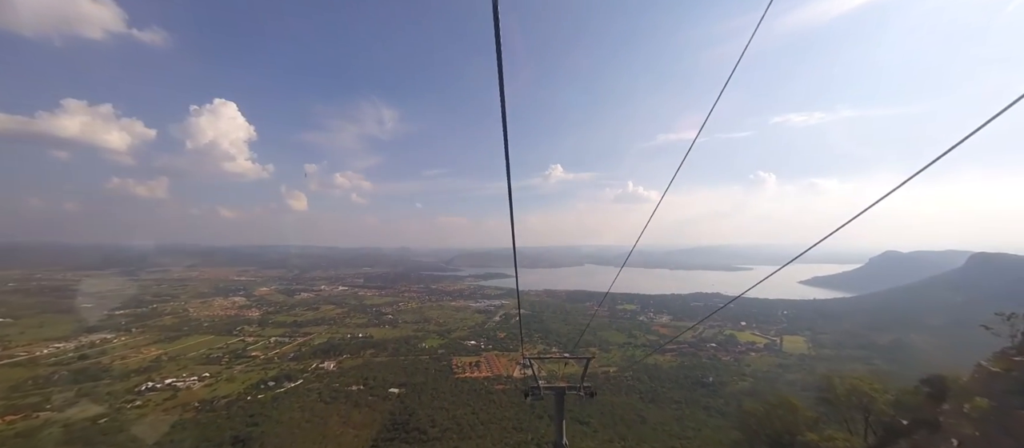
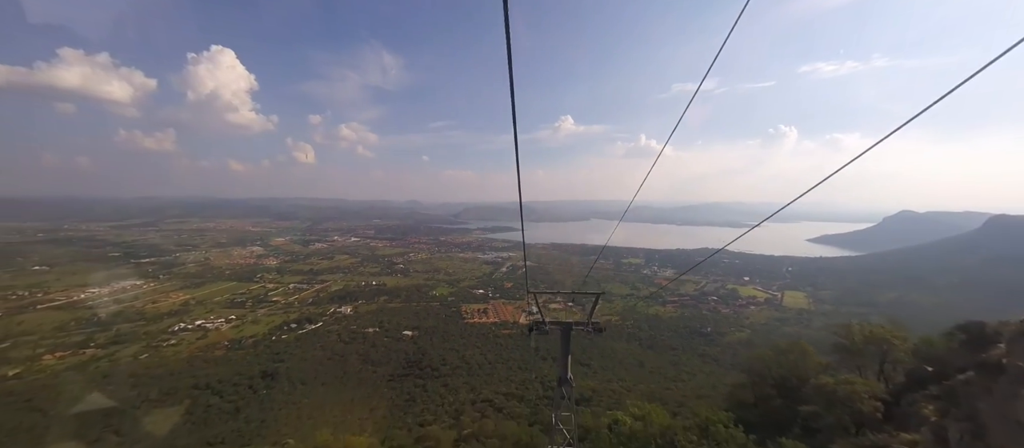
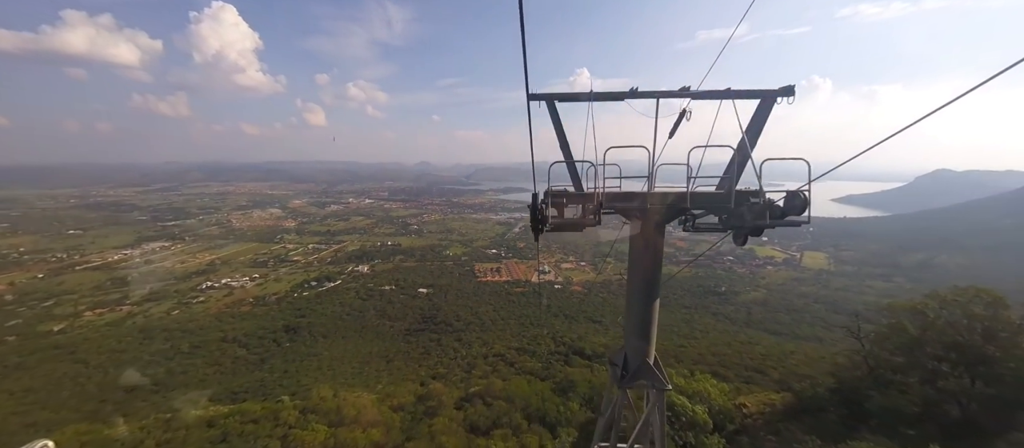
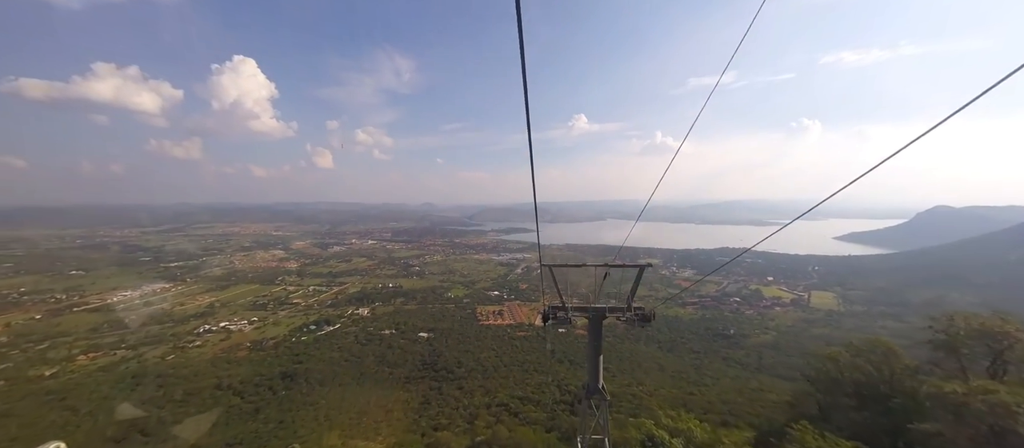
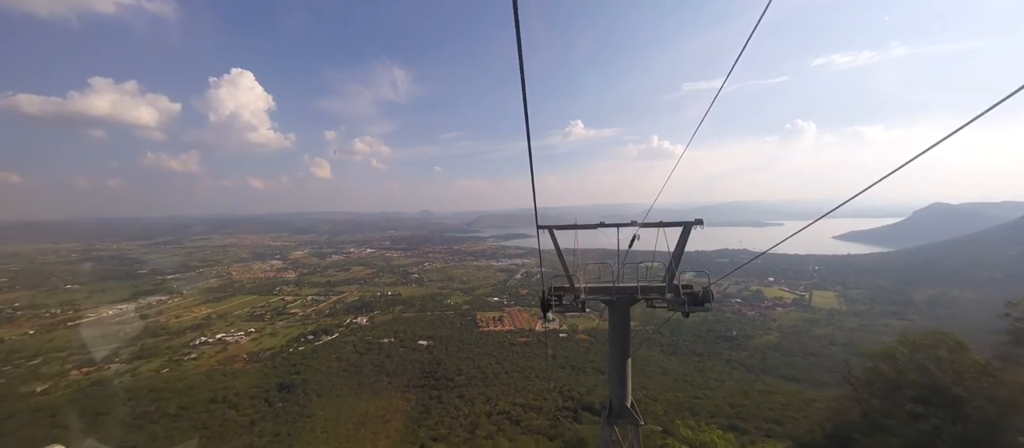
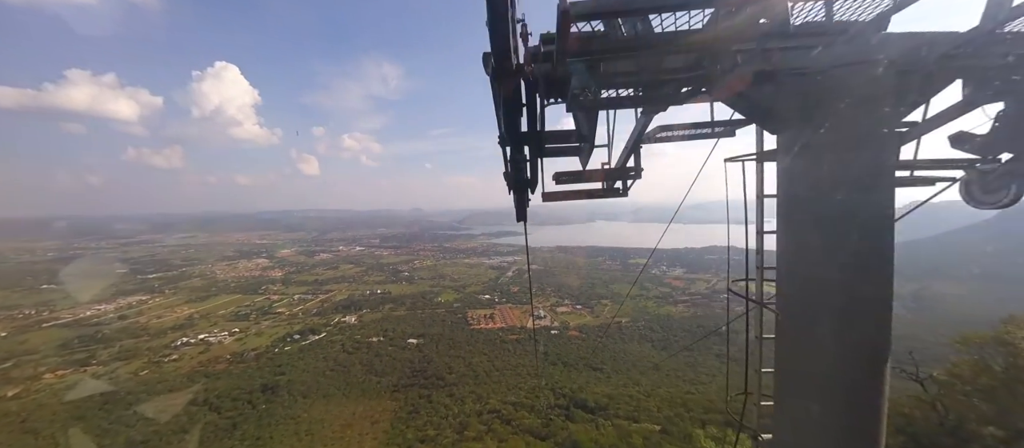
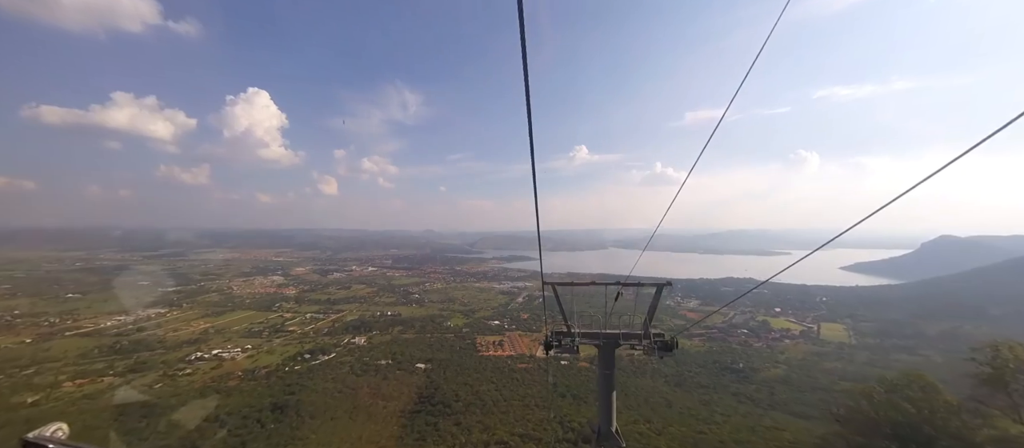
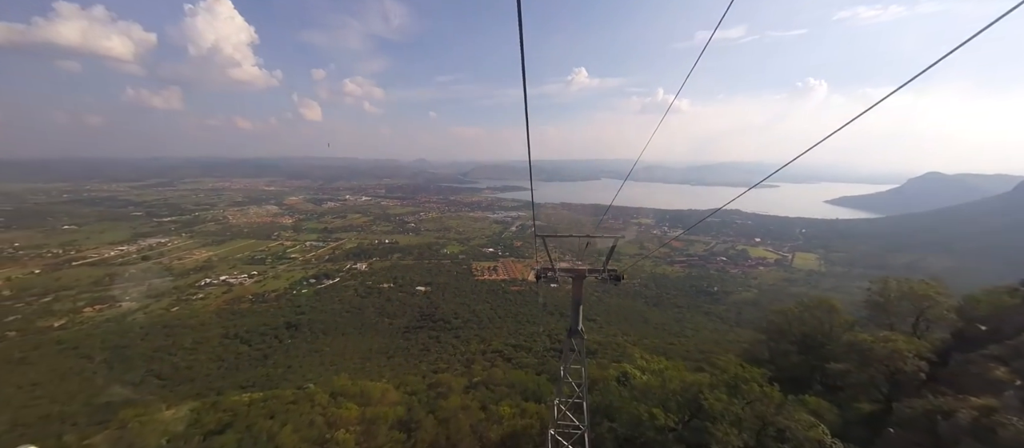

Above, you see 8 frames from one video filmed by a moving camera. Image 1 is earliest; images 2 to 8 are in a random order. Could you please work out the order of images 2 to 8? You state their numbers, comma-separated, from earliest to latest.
2, 8, 4, 7, 5, 3, 6
